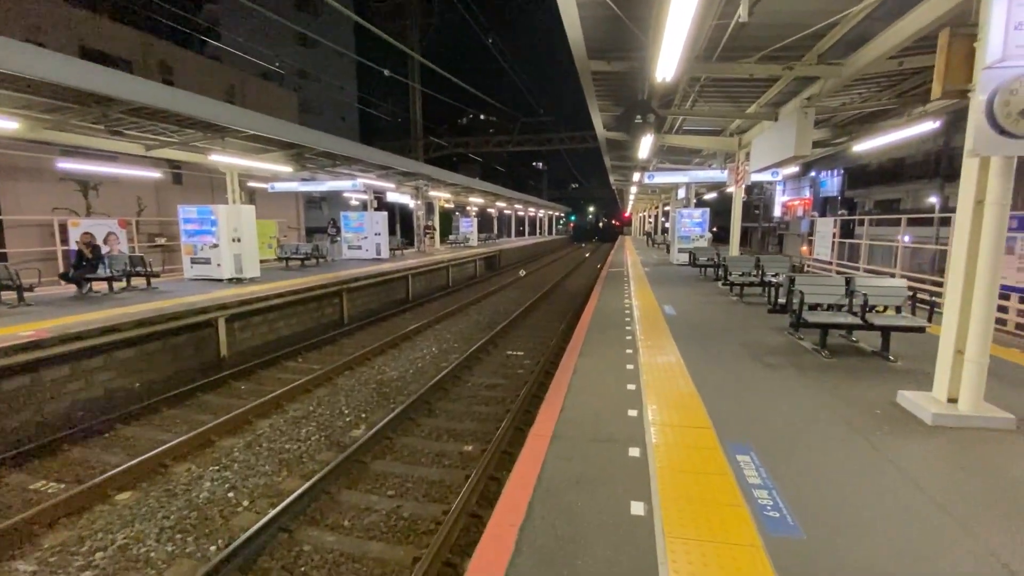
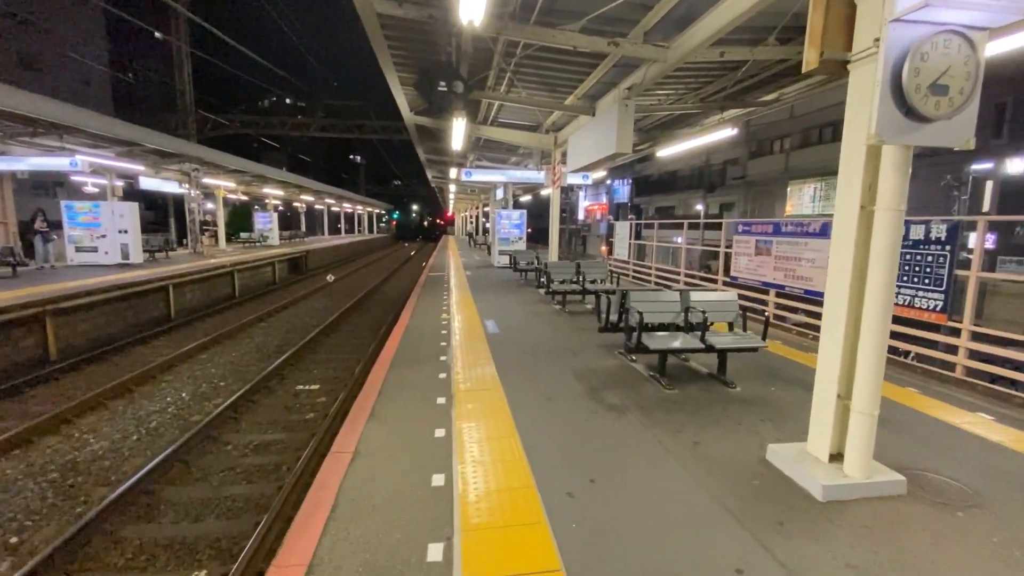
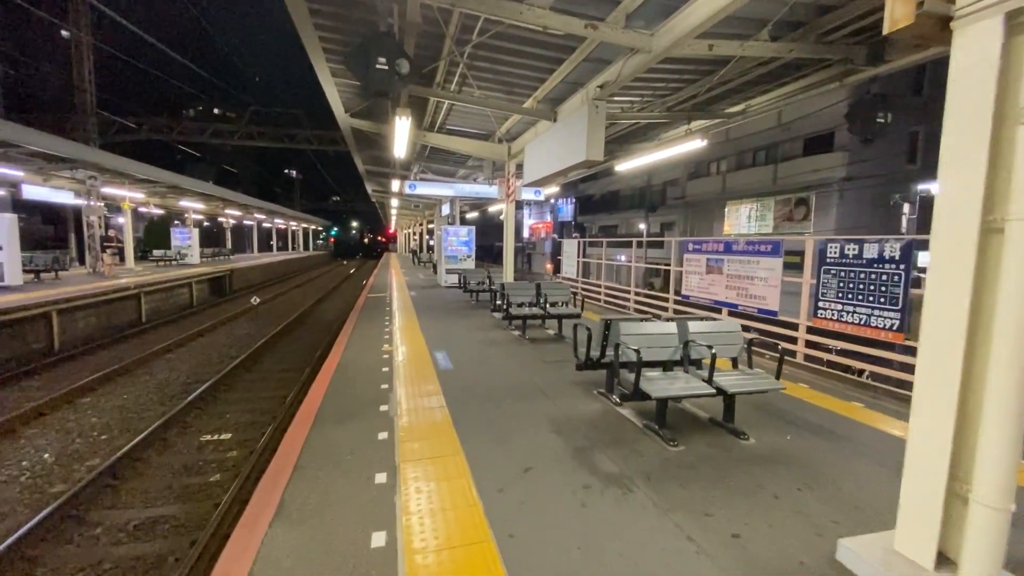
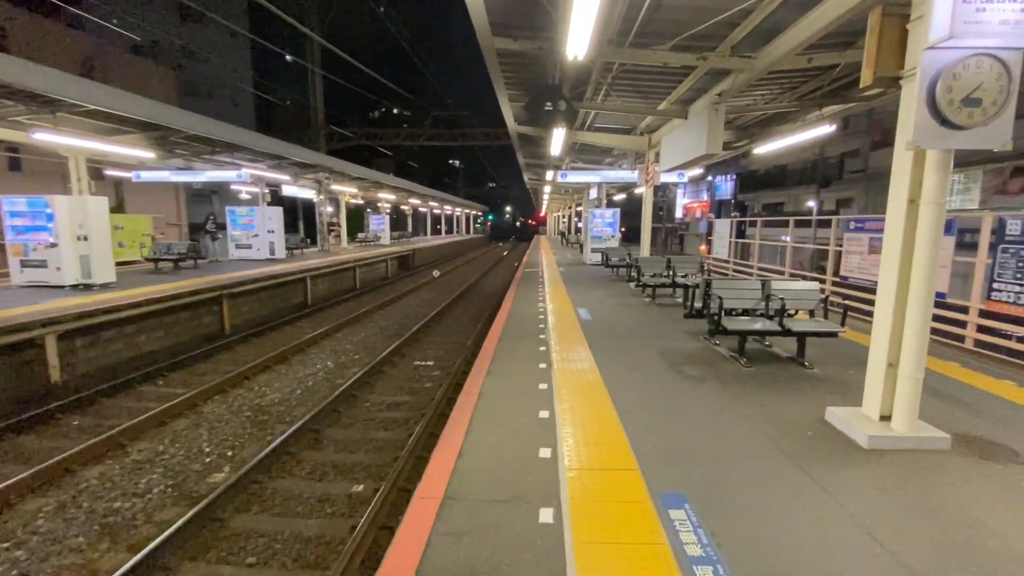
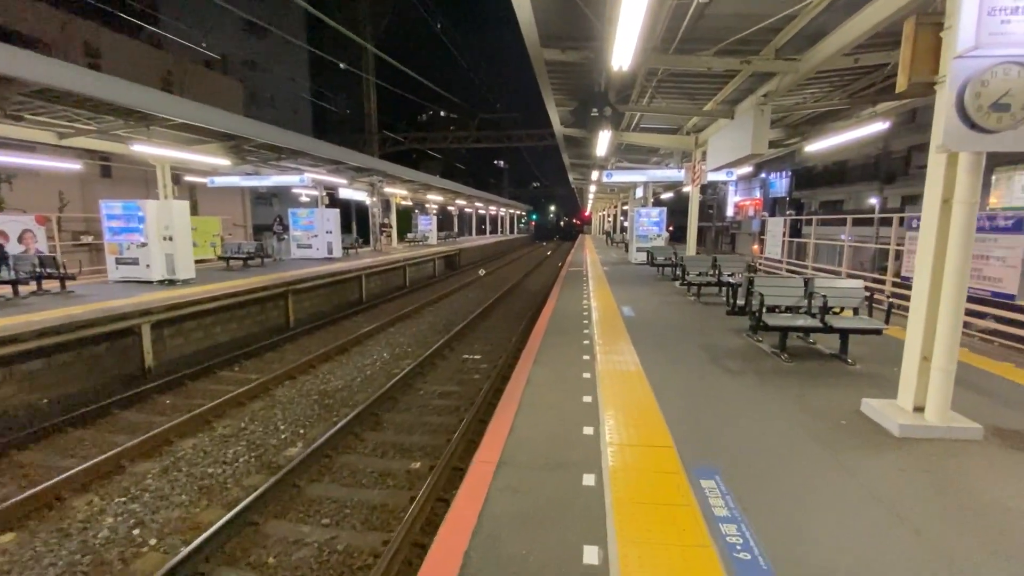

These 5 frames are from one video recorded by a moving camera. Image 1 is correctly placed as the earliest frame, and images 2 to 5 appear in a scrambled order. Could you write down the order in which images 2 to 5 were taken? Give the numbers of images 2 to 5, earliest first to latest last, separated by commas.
5, 4, 2, 3
